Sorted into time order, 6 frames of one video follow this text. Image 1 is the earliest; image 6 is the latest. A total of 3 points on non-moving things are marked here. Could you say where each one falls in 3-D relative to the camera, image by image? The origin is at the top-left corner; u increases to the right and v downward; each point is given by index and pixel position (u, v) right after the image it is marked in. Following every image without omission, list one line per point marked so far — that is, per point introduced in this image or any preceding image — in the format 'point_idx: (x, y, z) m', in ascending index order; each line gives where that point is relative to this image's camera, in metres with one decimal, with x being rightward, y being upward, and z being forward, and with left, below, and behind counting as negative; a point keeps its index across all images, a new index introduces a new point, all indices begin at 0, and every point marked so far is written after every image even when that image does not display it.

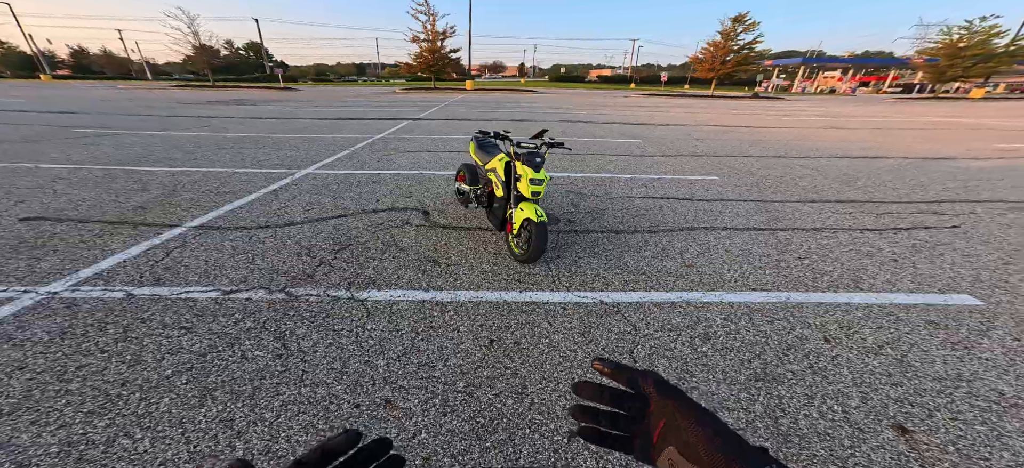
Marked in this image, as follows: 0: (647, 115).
0: (+4.3, +3.7, +10.6) m
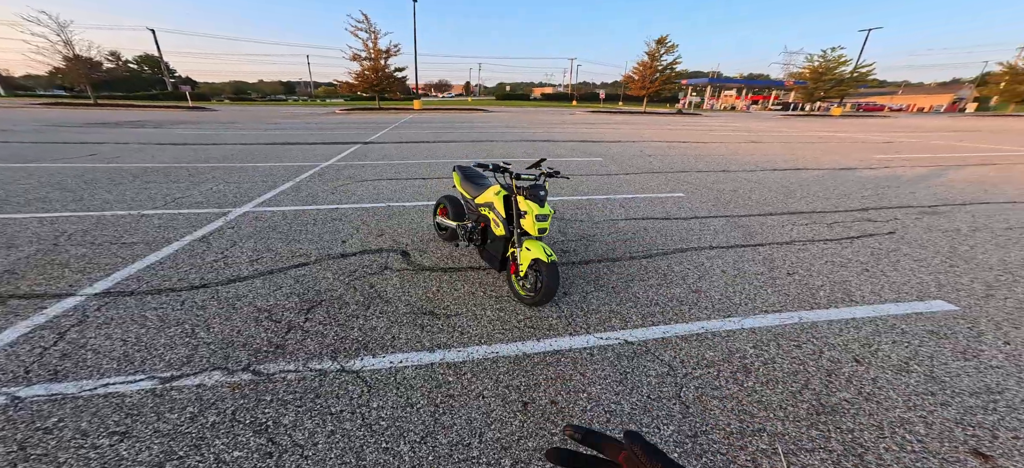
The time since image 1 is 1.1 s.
0: (+2.8, +3.2, +11.1) m
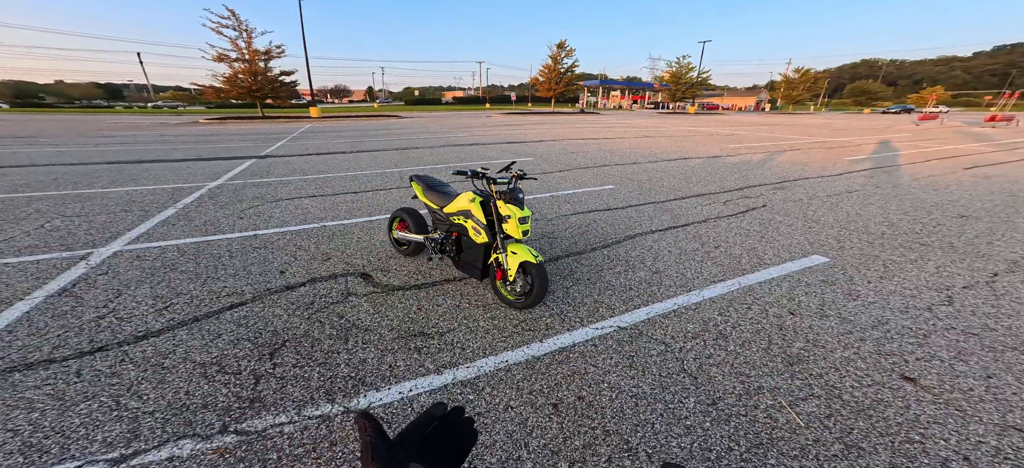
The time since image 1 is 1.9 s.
0: (0.0, +3.3, +11.5) m
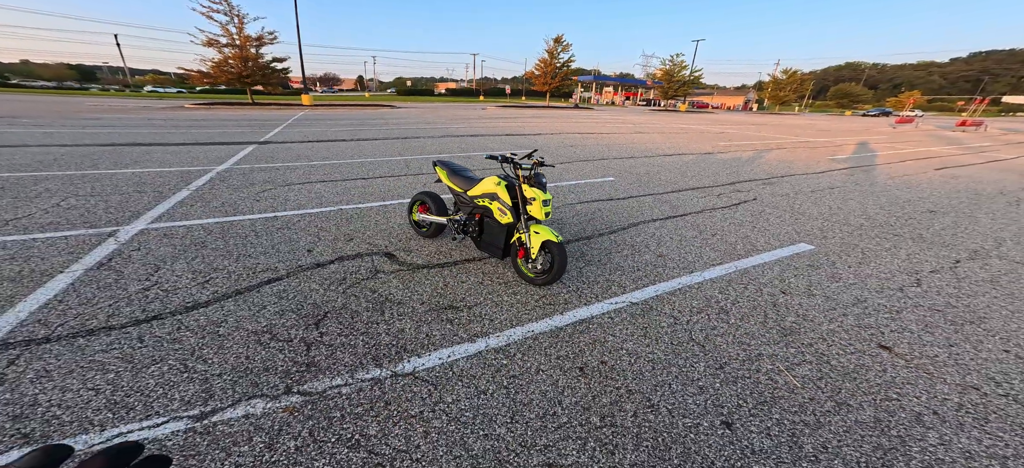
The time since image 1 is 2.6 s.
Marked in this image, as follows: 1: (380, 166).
0: (-0.1, +3.6, +11.6) m
1: (-2.5, +1.2, +6.5) m
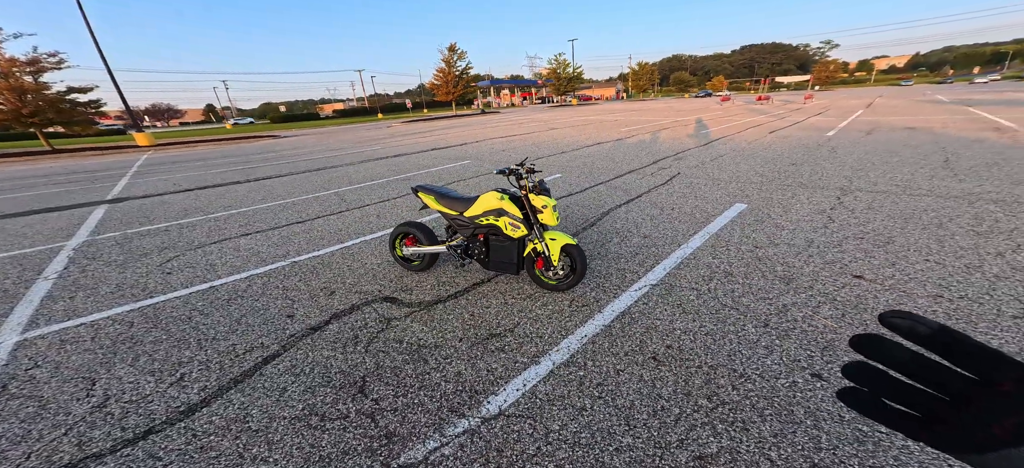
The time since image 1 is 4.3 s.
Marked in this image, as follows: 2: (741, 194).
0: (-2.8, +3.0, +11.2) m
1: (-3.3, +0.5, +5.7) m
2: (+3.4, +0.6, +5.2) m
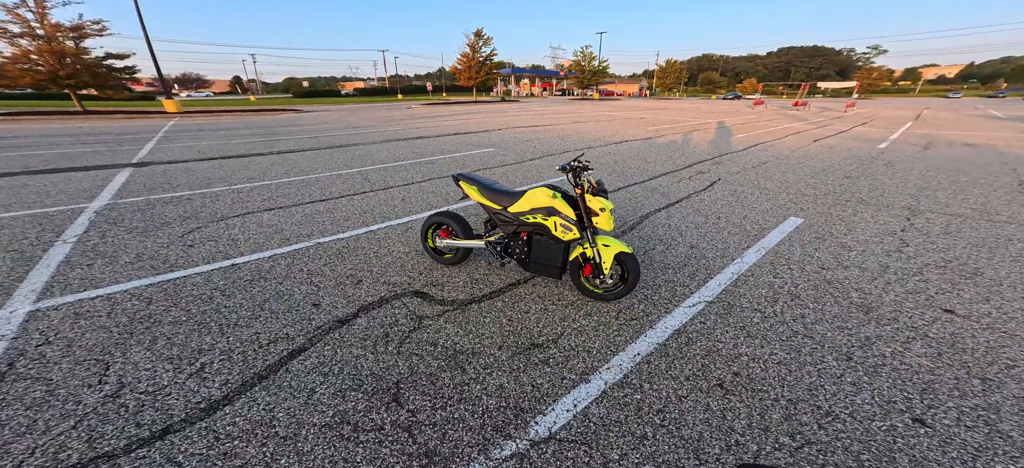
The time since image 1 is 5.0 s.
0: (-2.0, +3.4, +11.0) m
1: (-2.8, +0.8, +5.5) m
2: (+3.8, +0.4, +4.8) m
